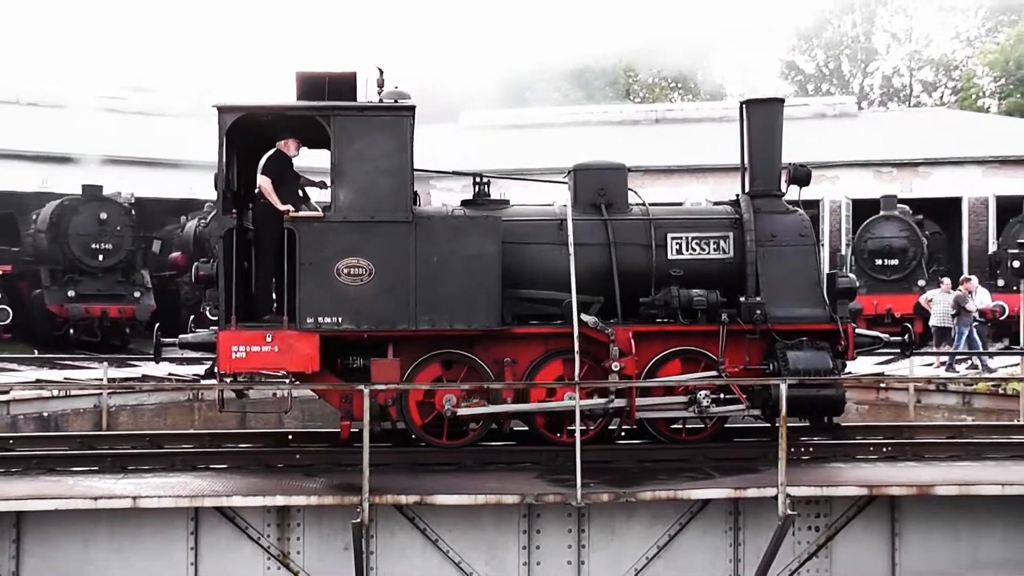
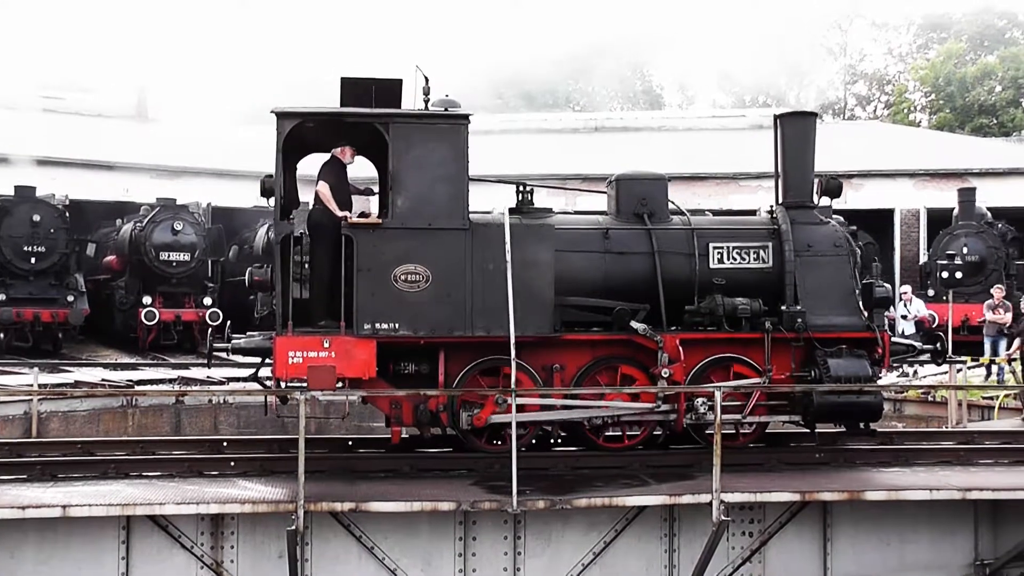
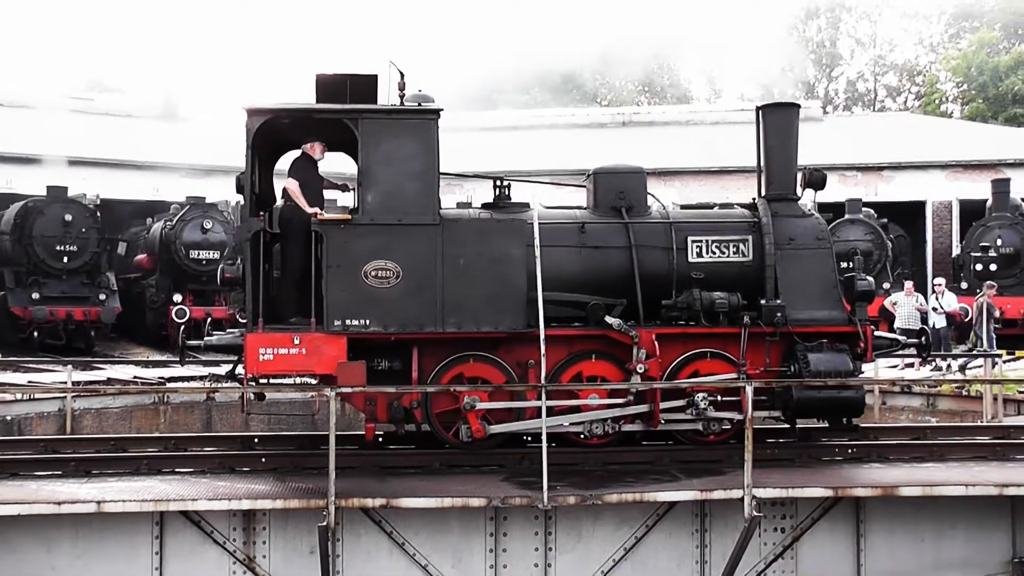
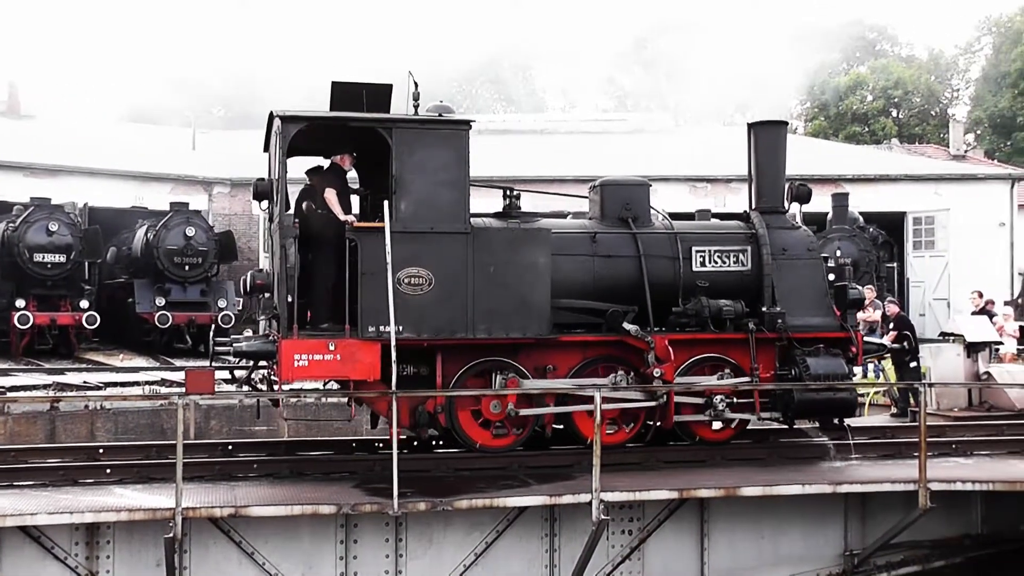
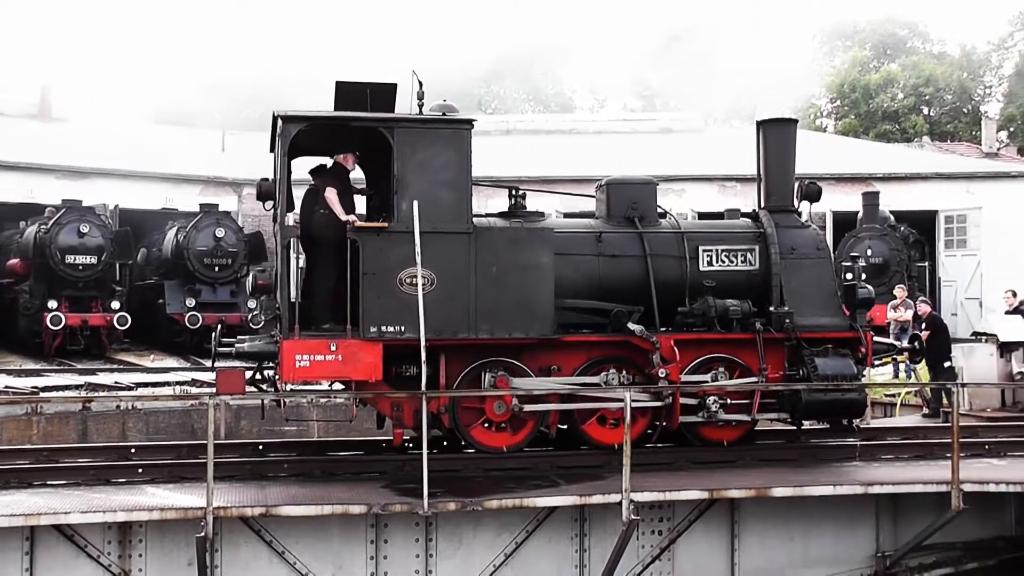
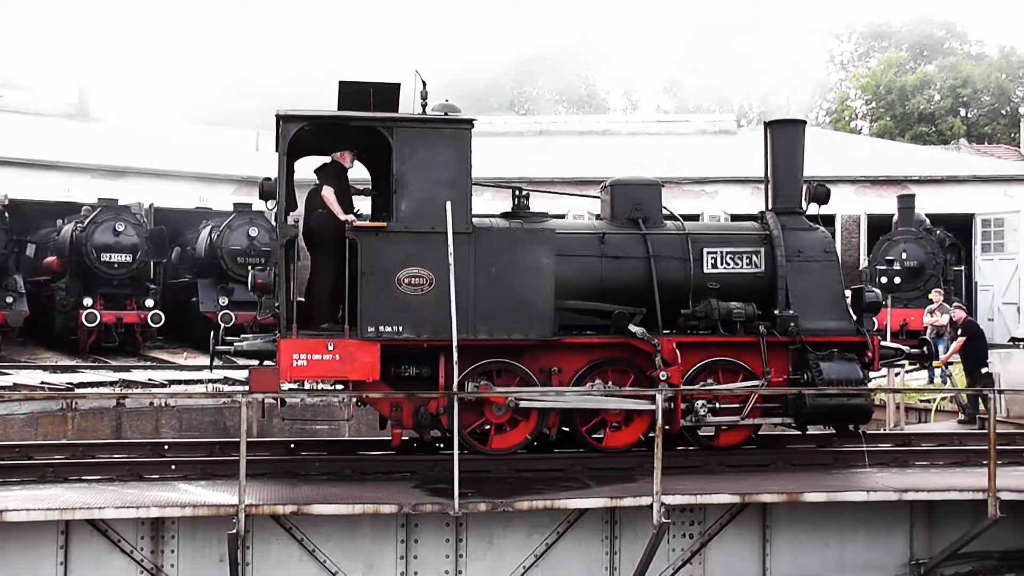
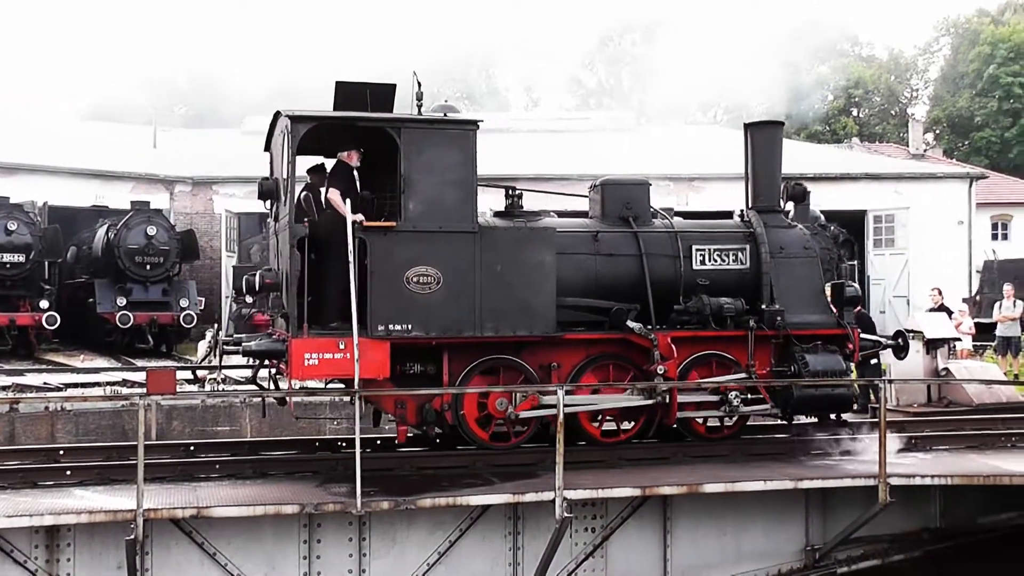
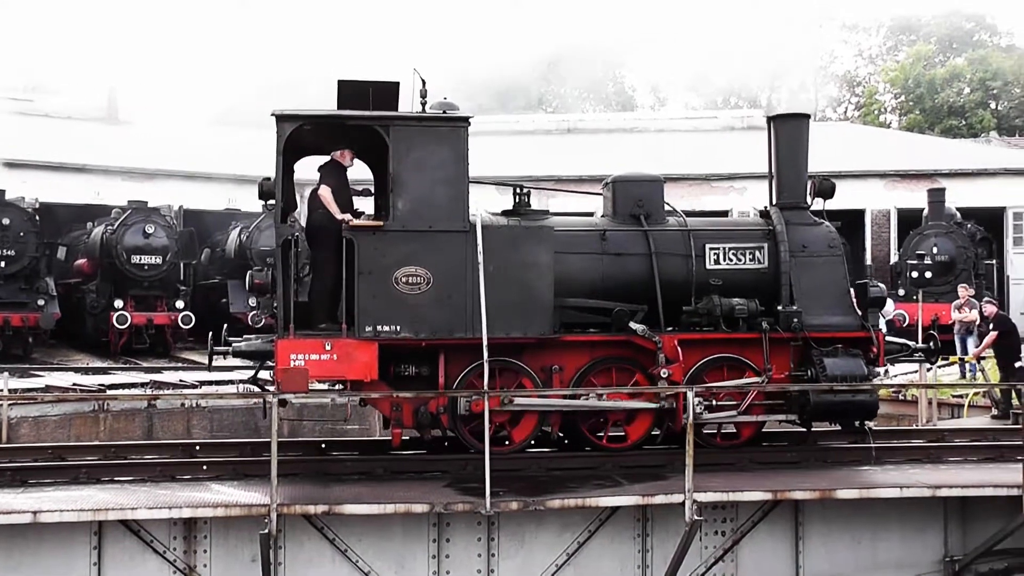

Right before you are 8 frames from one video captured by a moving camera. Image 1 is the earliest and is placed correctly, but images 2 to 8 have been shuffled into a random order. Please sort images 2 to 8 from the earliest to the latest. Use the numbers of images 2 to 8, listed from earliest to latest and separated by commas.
3, 2, 8, 6, 5, 4, 7
